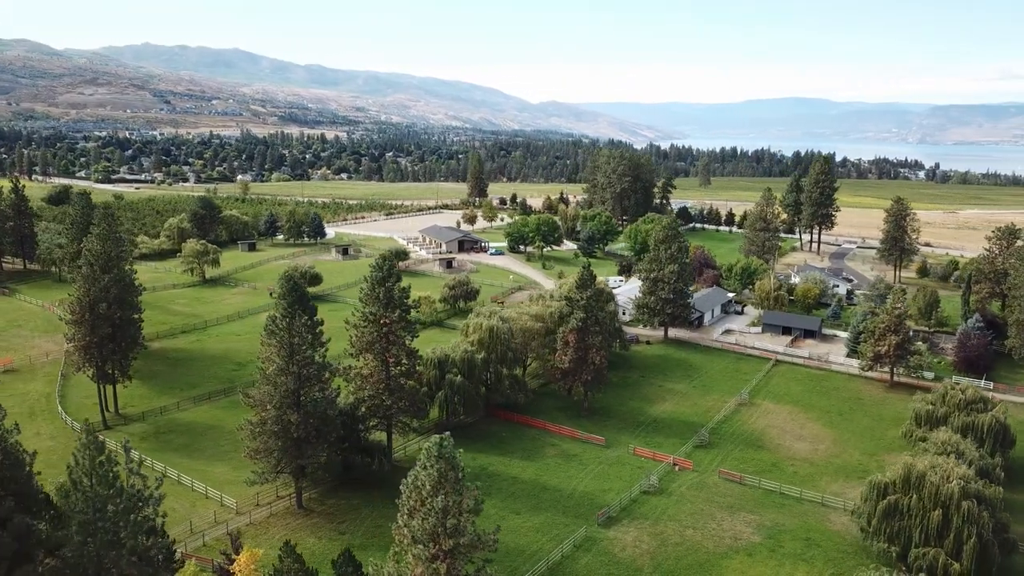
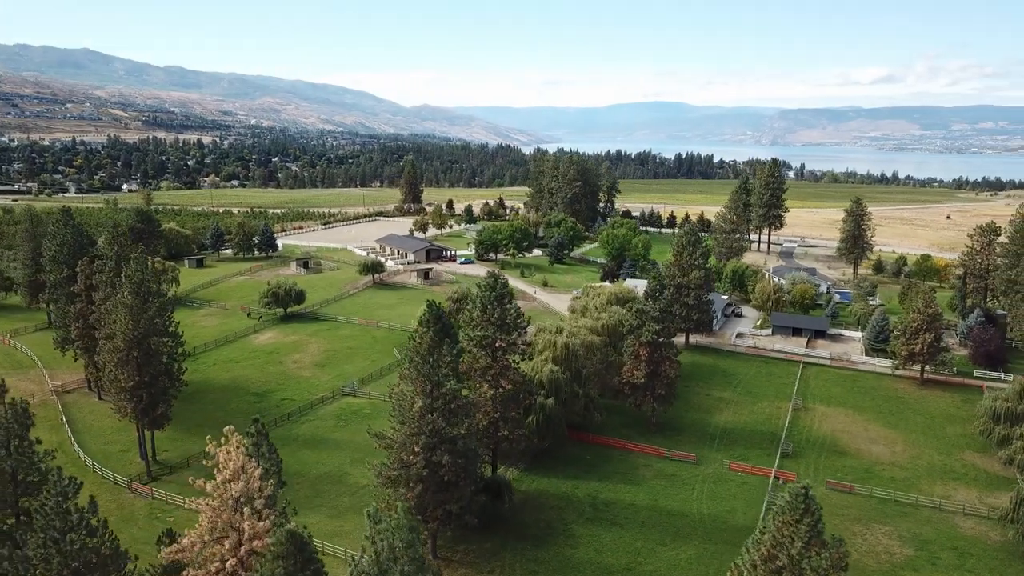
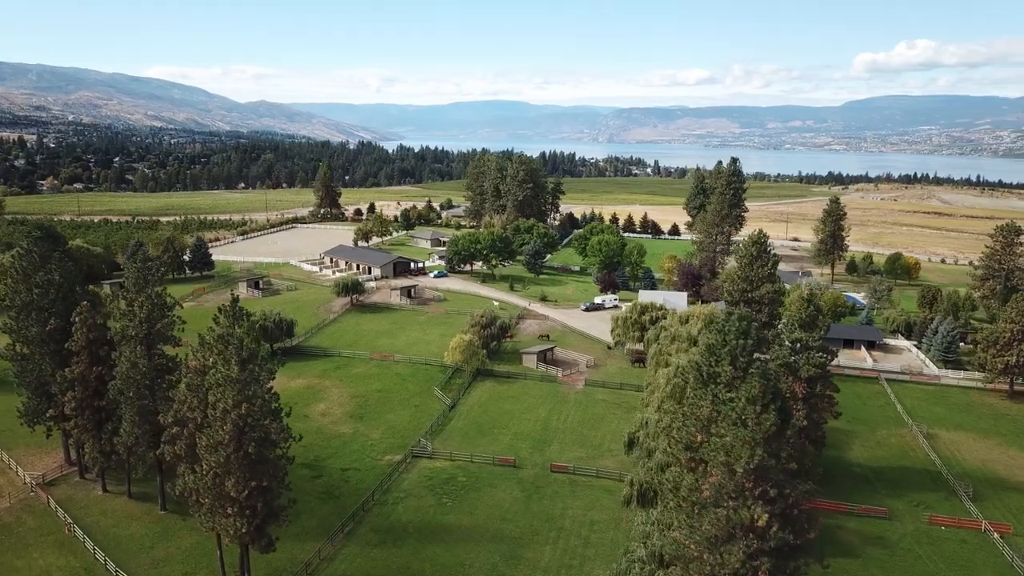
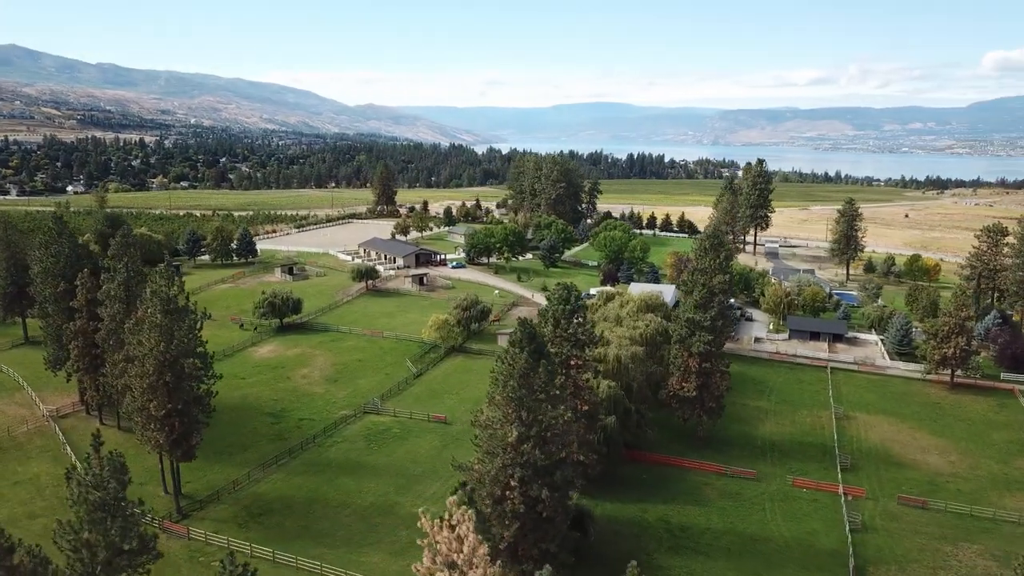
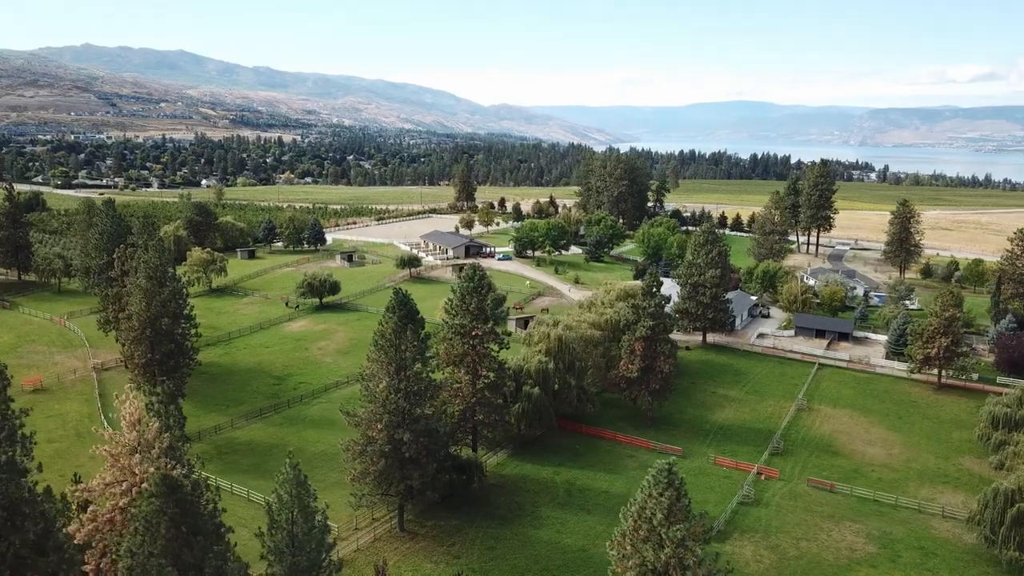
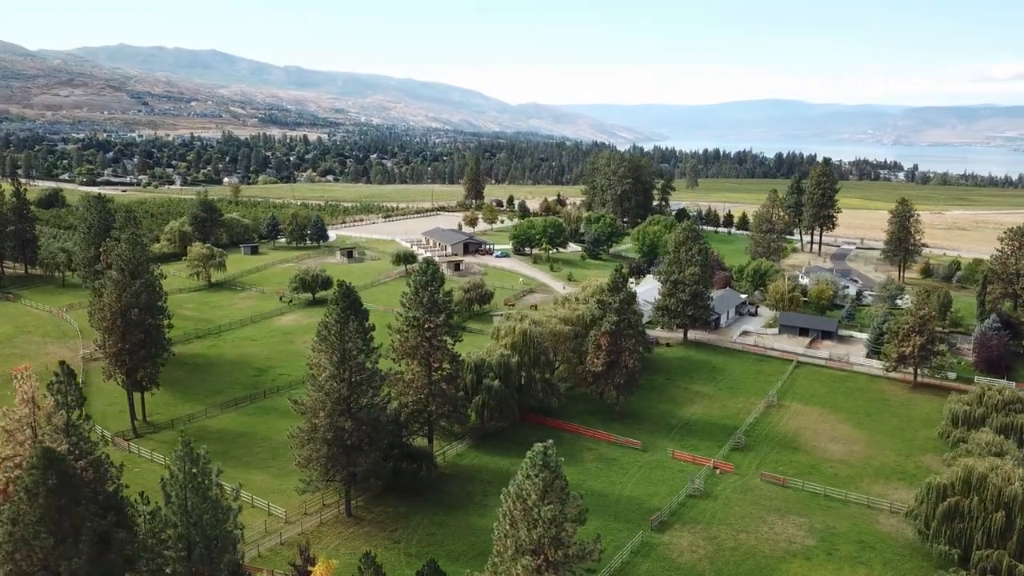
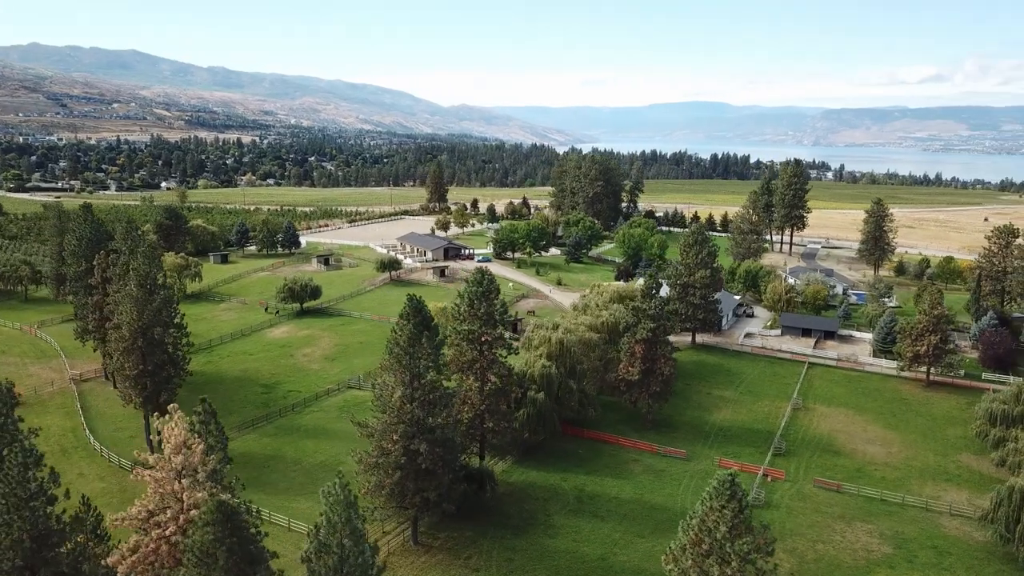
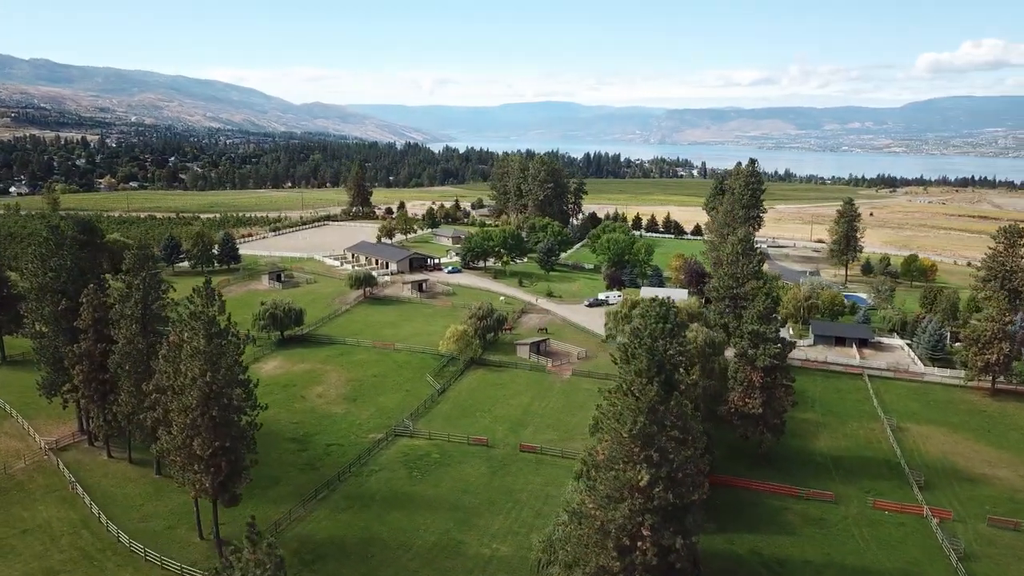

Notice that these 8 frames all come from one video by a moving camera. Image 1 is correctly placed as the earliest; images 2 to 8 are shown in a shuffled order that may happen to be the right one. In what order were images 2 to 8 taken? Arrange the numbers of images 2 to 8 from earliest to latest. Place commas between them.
6, 5, 7, 2, 4, 8, 3
